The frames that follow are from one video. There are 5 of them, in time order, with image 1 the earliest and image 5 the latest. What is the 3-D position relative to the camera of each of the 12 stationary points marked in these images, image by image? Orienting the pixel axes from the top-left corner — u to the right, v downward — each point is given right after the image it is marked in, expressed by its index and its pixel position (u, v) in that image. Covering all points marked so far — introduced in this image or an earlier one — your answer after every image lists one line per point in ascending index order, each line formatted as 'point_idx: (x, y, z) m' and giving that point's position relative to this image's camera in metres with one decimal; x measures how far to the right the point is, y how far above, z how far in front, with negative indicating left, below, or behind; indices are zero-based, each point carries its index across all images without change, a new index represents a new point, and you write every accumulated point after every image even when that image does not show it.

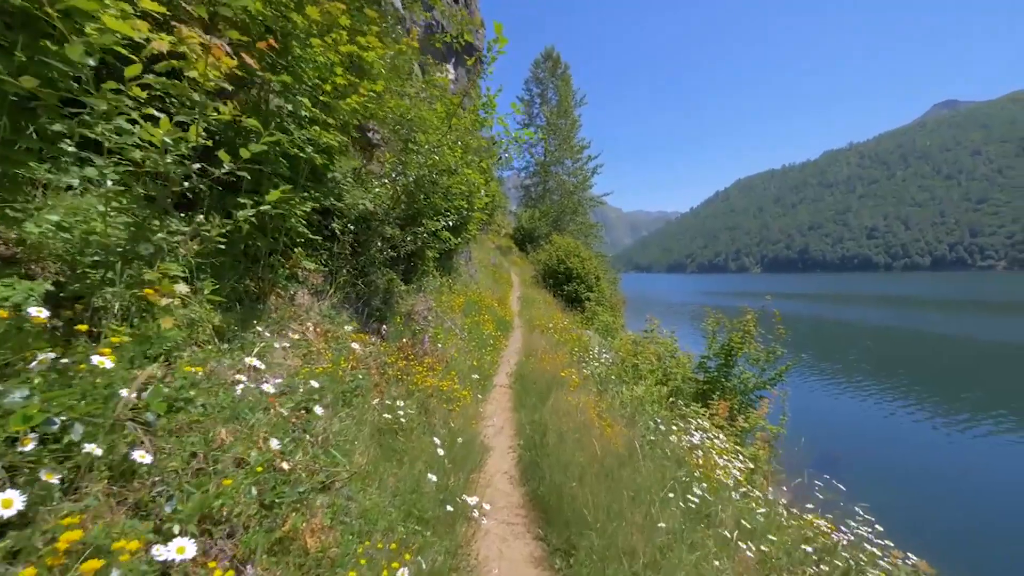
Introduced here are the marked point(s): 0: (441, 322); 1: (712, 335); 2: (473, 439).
0: (-1.5, -0.7, +8.9) m
1: (+4.9, -1.2, +10.4) m
2: (-0.5, -1.8, +4.9) m
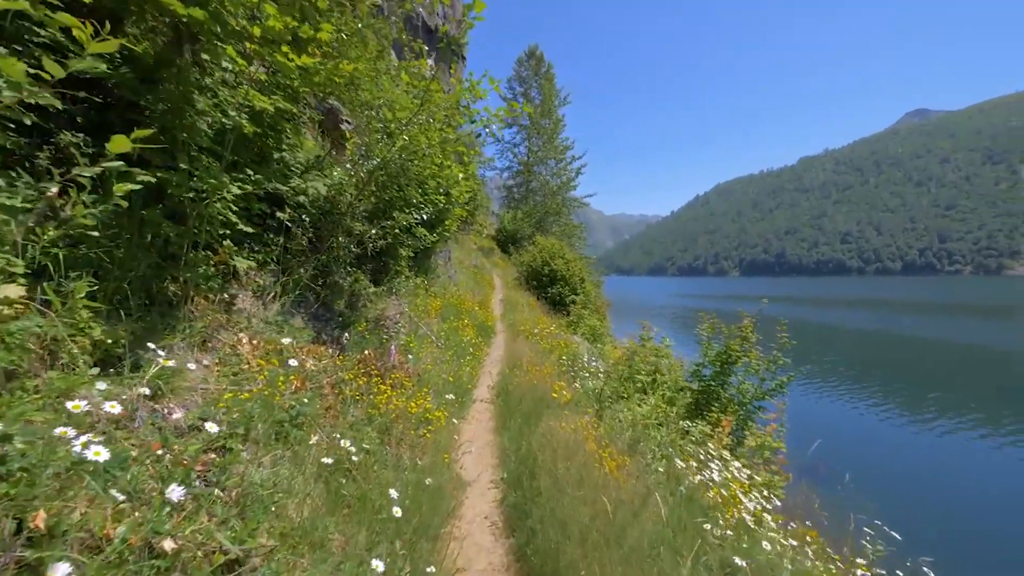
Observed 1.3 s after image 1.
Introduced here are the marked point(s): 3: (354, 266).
0: (-1.8, -0.8, +8.0) m
1: (+4.5, -1.2, +9.7) m
2: (-0.6, -1.8, +4.0) m
3: (-2.8, +0.4, +7.3) m
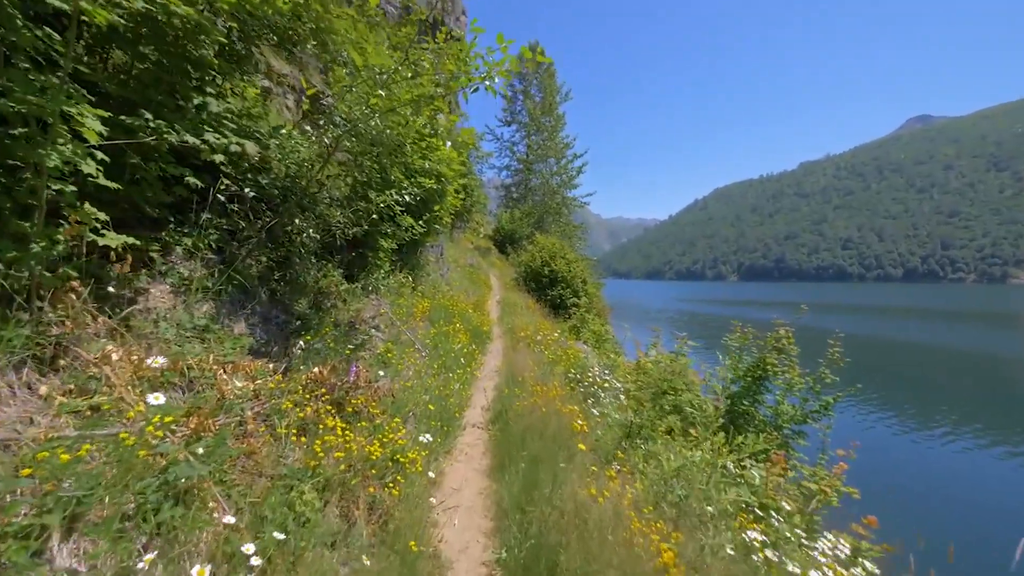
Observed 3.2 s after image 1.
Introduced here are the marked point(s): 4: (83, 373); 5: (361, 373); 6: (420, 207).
0: (-1.8, -0.7, +6.8) m
1: (+4.5, -1.3, +8.5) m
2: (-0.6, -1.8, +2.8) m
3: (-2.7, +0.4, +6.0) m
4: (-2.6, -0.5, +2.6) m
5: (-1.6, -0.9, +4.4) m
6: (-1.8, +1.6, +8.1) m
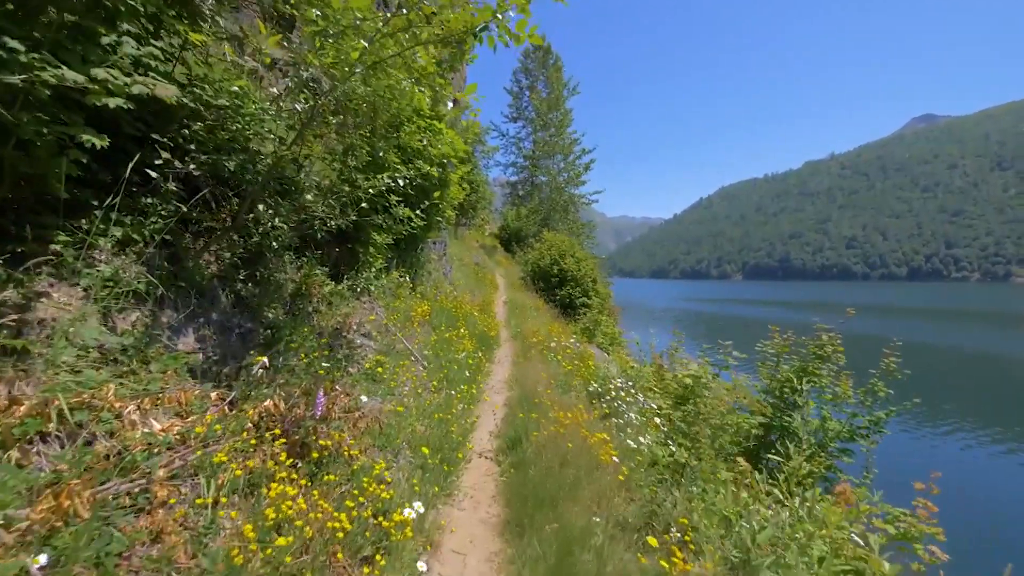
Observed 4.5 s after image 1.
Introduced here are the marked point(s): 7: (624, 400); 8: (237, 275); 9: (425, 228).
0: (-1.7, -0.7, +5.8) m
1: (+4.7, -1.3, +7.5) m
2: (-0.5, -1.8, +1.8) m
3: (-2.6, +0.4, +5.1) m
4: (-2.5, -0.5, +1.6) m
5: (-1.4, -0.9, +3.5) m
6: (-1.6, +1.6, +7.2) m
7: (+1.7, -1.7, +6.5) m
8: (-2.7, +0.1, +4.2) m
9: (-1.7, +1.1, +8.0) m
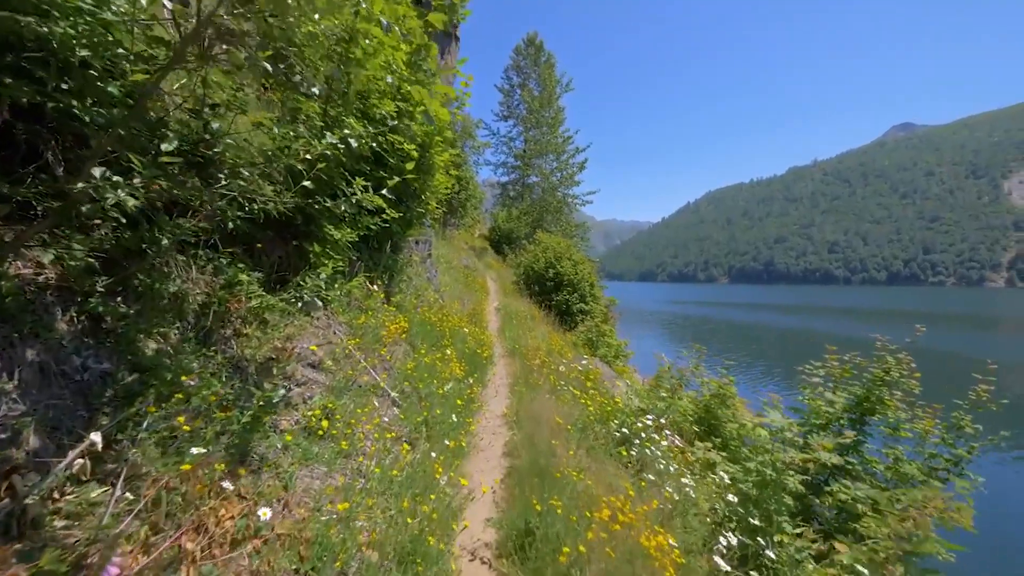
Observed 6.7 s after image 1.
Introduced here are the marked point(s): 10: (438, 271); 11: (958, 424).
0: (-1.6, -0.9, +4.3) m
1: (+4.7, -1.5, +6.1) m
2: (-0.4, -1.9, +0.3) m
3: (-2.5, +0.3, +3.6) m
4: (-2.3, -0.6, +0.1) m
5: (-1.4, -1.0, +2.0) m
6: (-1.6, +1.4, +5.7) m
7: (+1.7, -1.9, +5.1) m
8: (-2.7, 0.0, +2.6) m
9: (-1.7, +1.0, +6.5) m
10: (-1.8, +0.4, +10.4) m
11: (+5.8, -1.7, +5.3) m
